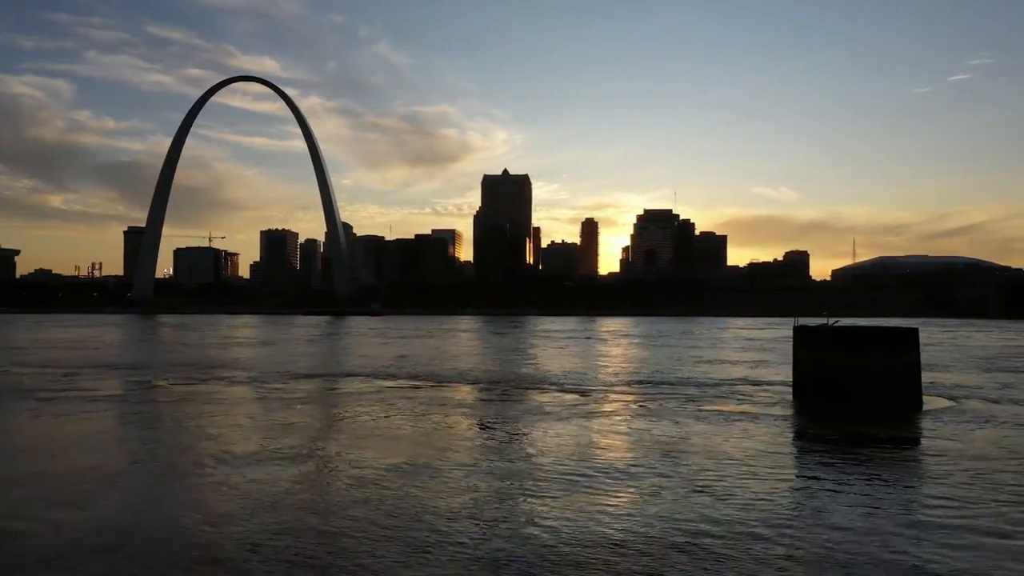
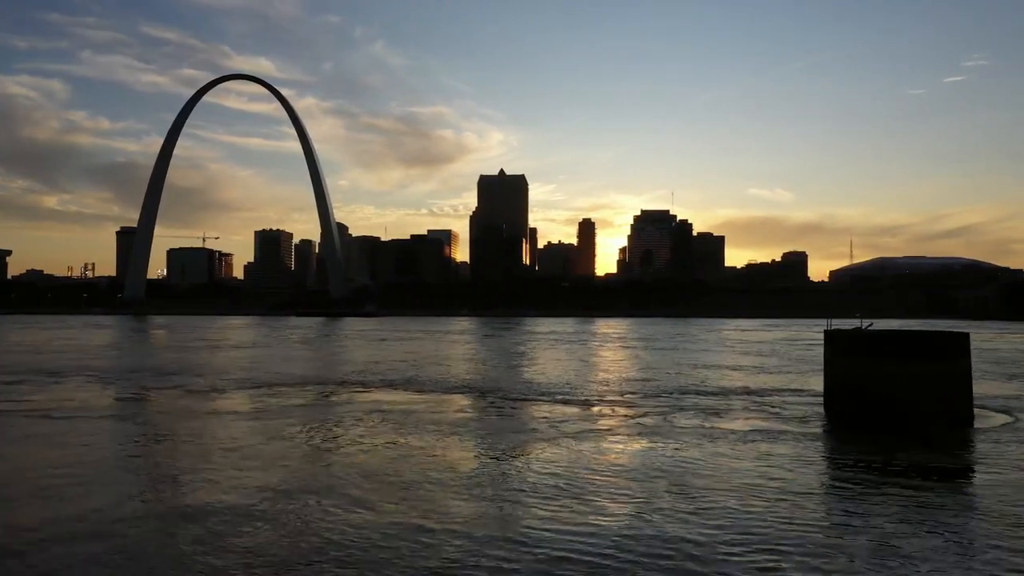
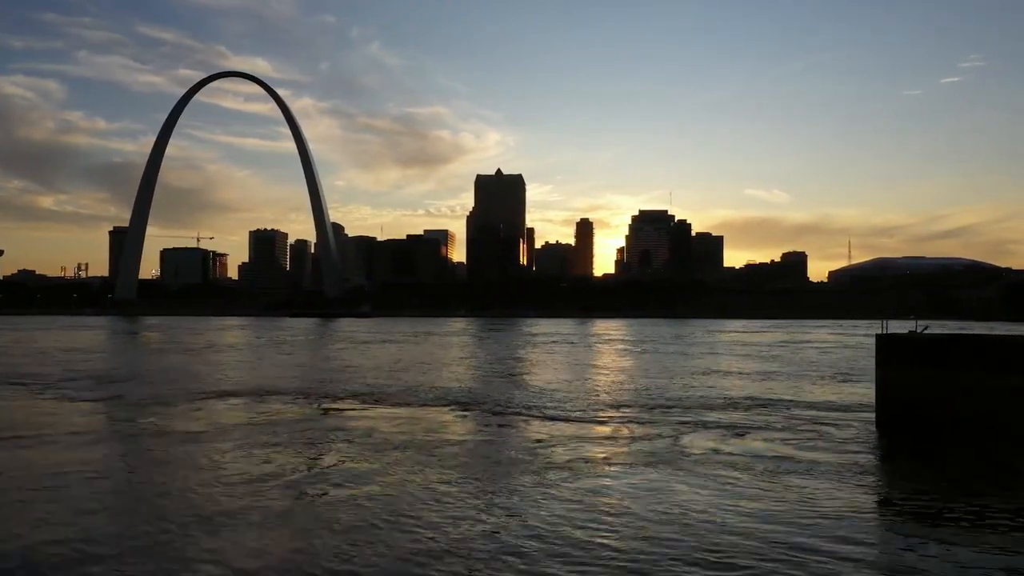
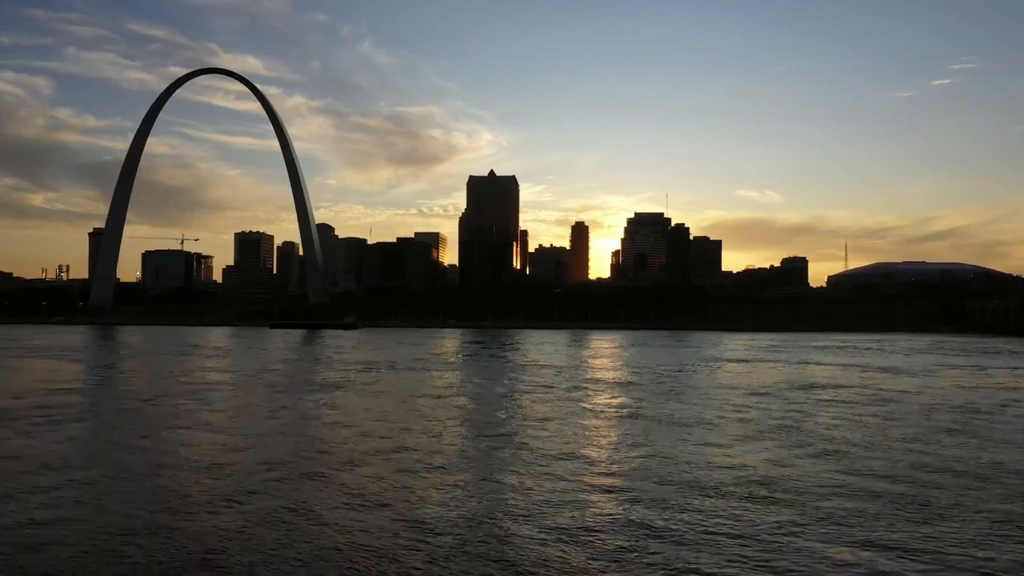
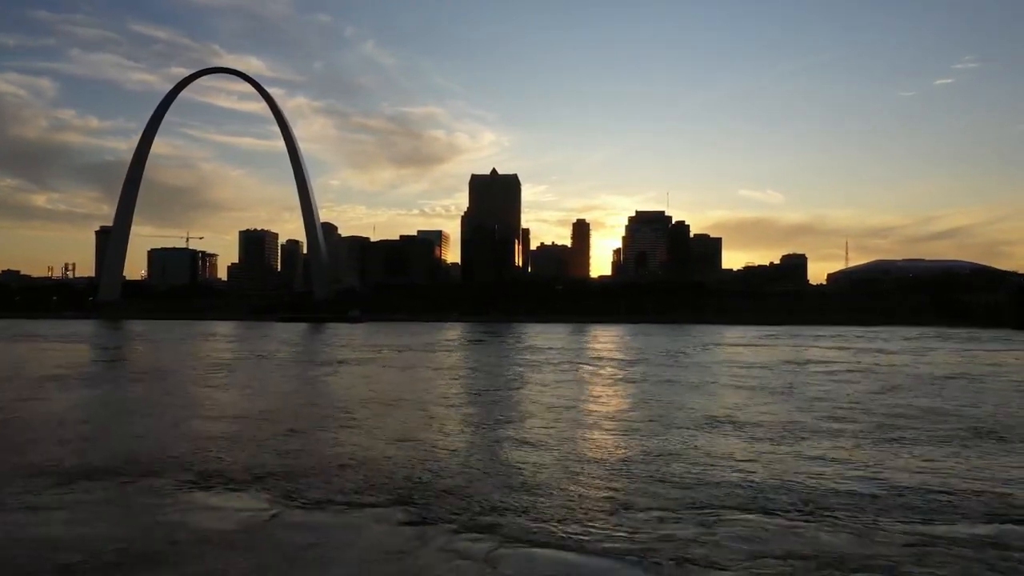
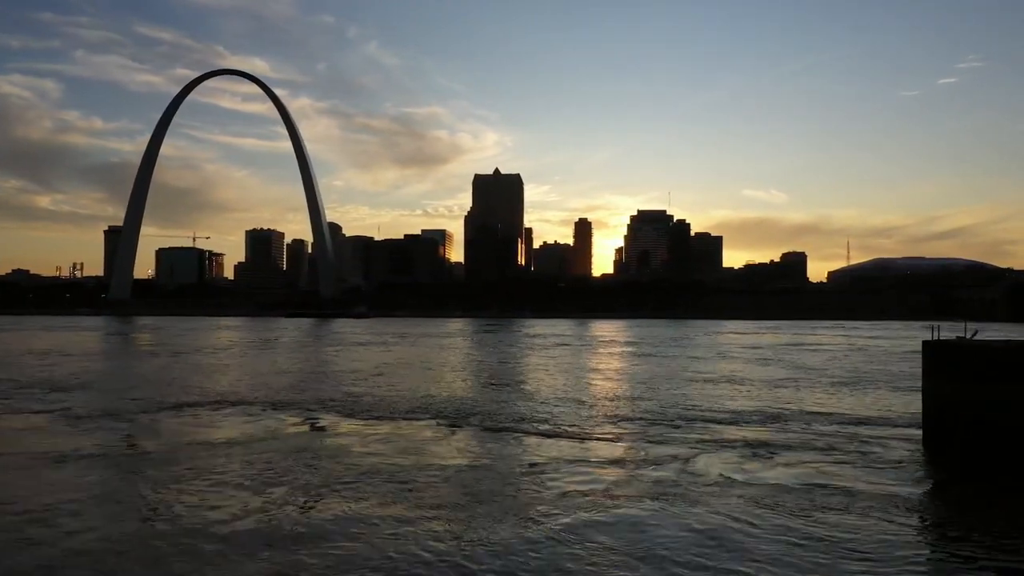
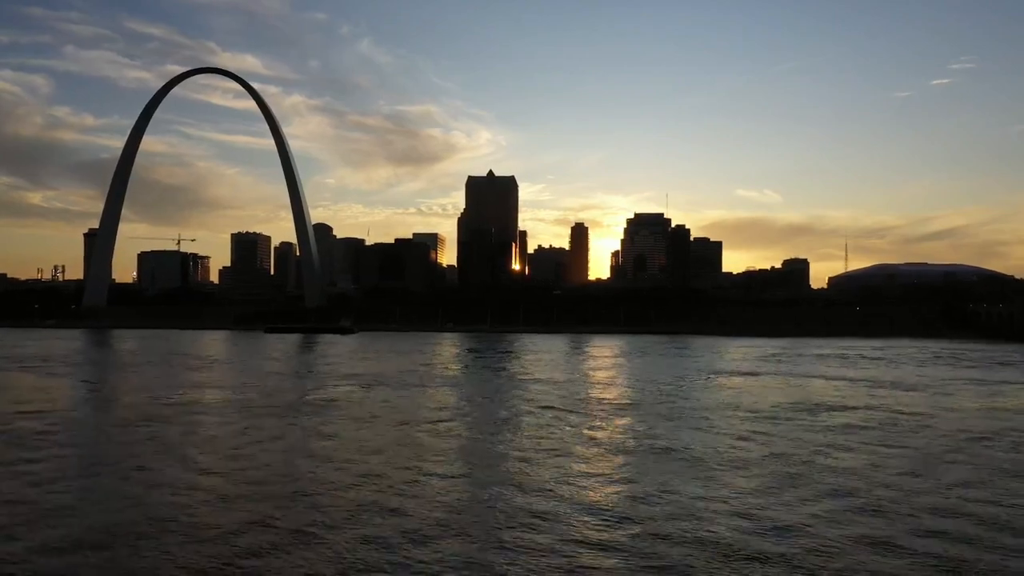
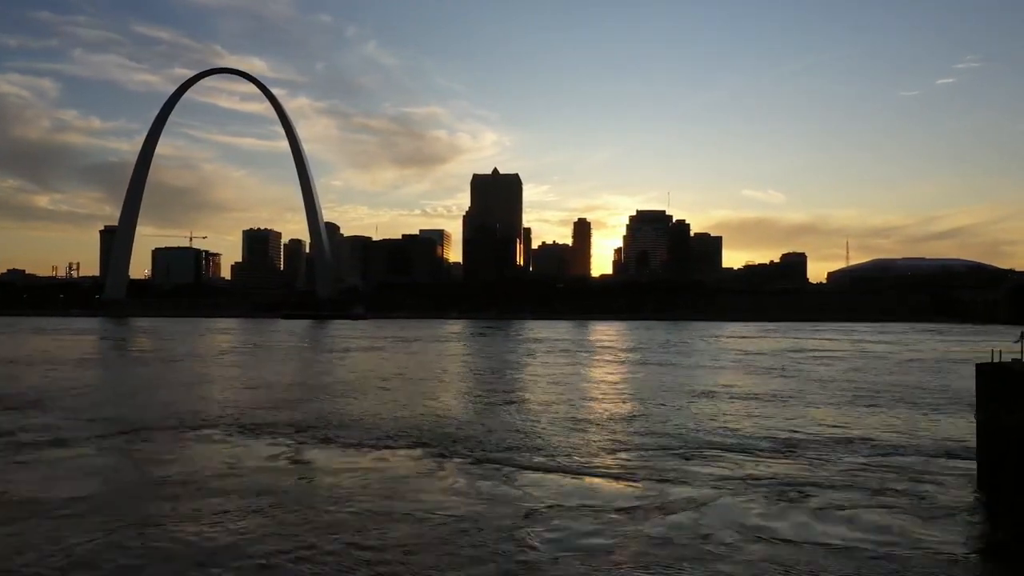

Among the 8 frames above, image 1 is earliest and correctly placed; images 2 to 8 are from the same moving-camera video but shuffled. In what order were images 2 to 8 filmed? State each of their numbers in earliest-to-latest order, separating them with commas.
2, 3, 6, 8, 5, 4, 7
